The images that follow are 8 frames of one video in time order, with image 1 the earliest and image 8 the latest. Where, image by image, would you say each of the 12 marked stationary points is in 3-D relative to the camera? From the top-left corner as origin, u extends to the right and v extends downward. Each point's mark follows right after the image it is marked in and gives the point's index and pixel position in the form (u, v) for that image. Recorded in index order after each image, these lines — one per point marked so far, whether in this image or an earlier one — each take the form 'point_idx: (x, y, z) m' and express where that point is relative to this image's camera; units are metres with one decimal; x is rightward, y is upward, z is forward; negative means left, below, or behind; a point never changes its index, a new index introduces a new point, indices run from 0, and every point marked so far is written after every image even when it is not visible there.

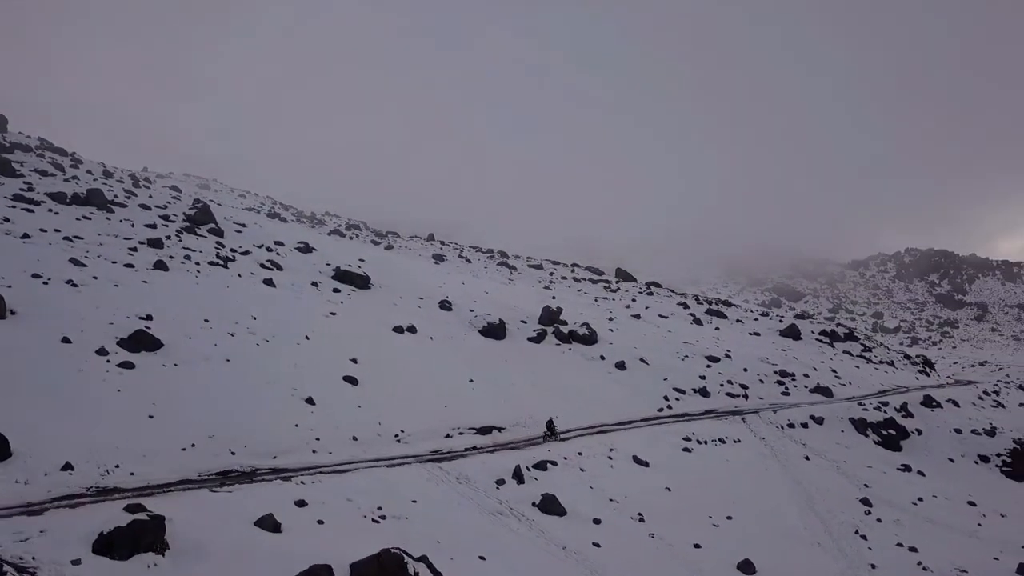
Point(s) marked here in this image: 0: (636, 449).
0: (+3.1, -4.0, +19.8) m
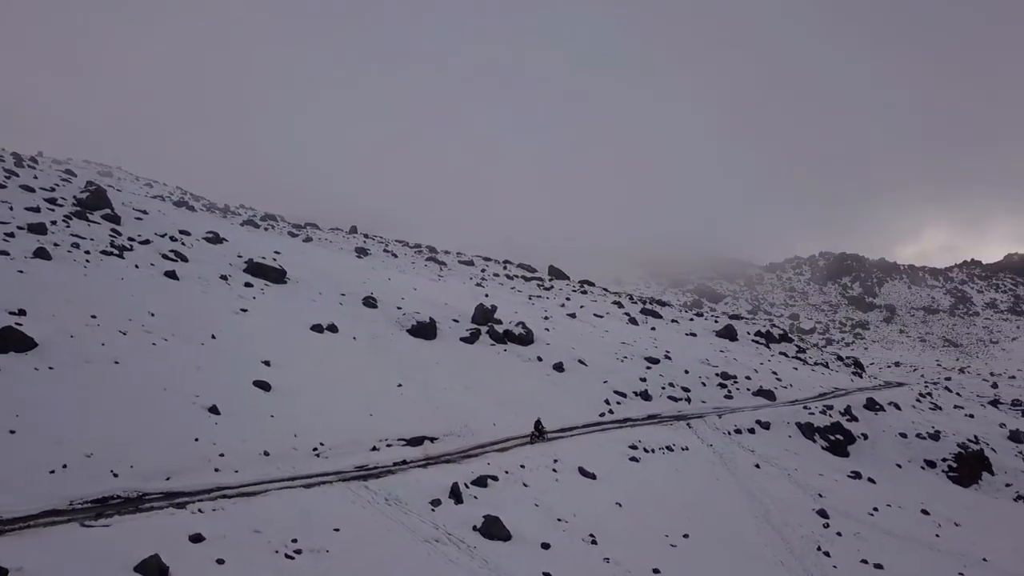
0: (+1.6, -3.9, +18.1) m
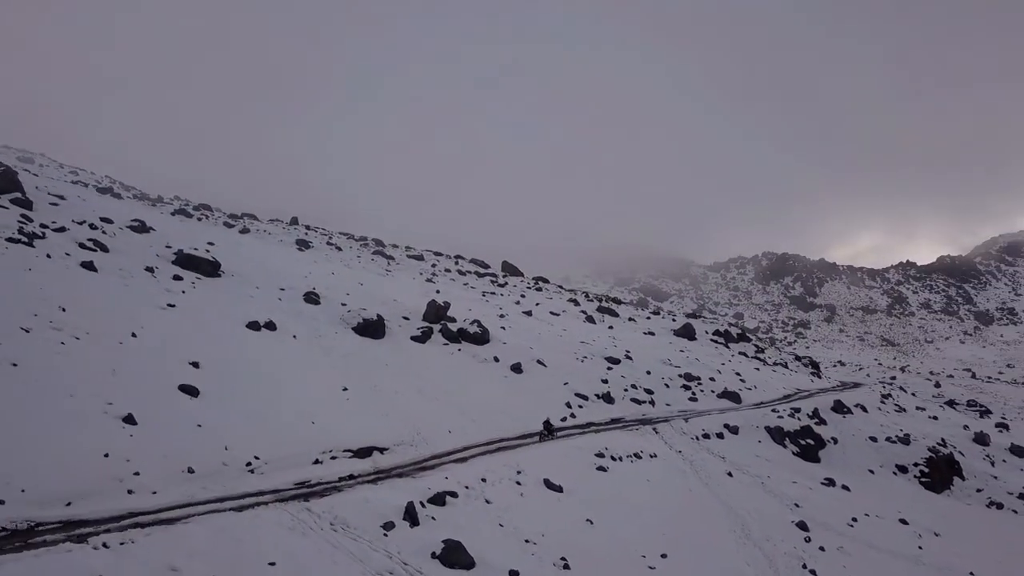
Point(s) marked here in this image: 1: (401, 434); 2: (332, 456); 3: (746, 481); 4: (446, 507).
0: (+0.7, -3.8, +16.6) m
1: (-2.4, -3.2, +17.4) m
2: (-3.5, -3.3, +15.5) m
3: (+5.6, -4.6, +19.1) m
4: (-1.1, -3.7, +13.5) m
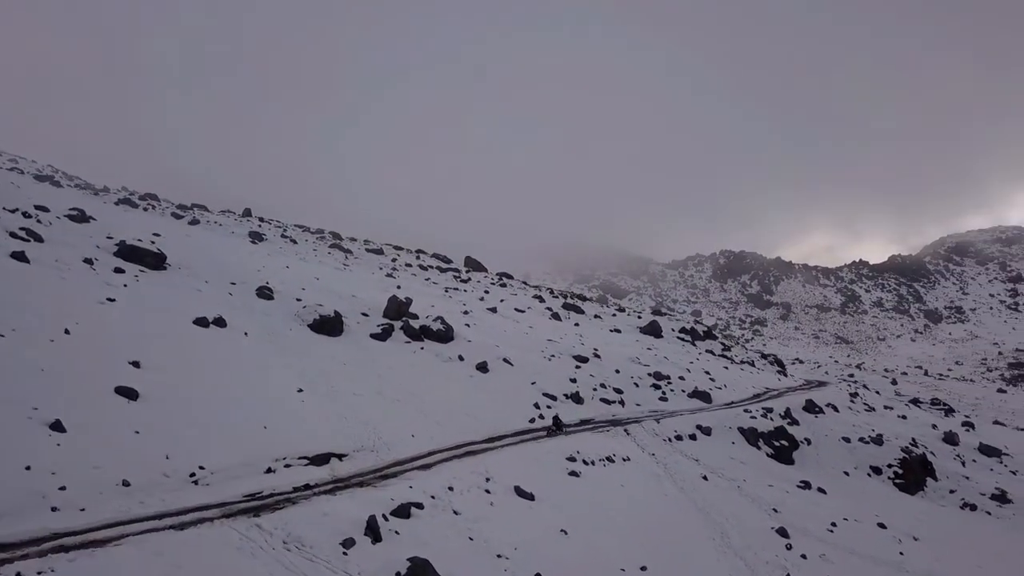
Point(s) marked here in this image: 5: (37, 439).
0: (+0.1, -3.7, +15.6) m
1: (-3.1, -3.1, +16.3) m
2: (-4.1, -3.1, +14.3) m
3: (+4.9, -4.5, +18.4) m
4: (-1.6, -3.6, +12.4) m
5: (-7.1, -2.3, +11.8) m
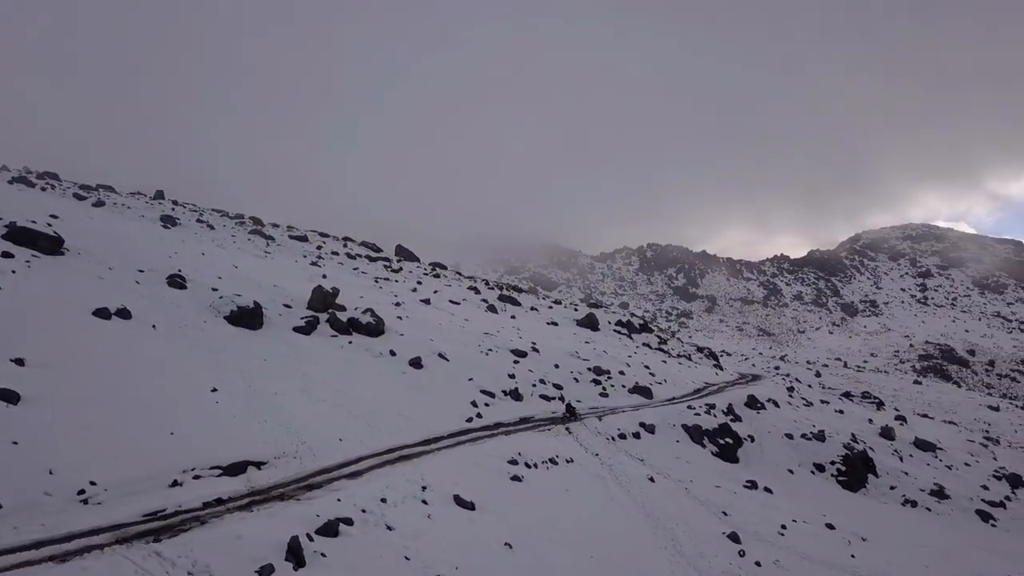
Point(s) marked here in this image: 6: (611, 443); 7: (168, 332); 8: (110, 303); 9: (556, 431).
0: (-1.0, -3.6, +14.3) m
1: (-4.3, -2.9, +14.7) m
2: (-5.0, -3.0, +12.6) m
3: (+3.5, -4.4, +17.5) m
4: (-2.4, -3.5, +11.0) m
5: (-7.8, -2.1, +9.9) m
6: (+2.4, -3.8, +19.3) m
7: (-8.0, -1.0, +18.4) m
8: (-9.5, -0.3, +18.8) m
9: (+1.1, -3.5, +19.3) m
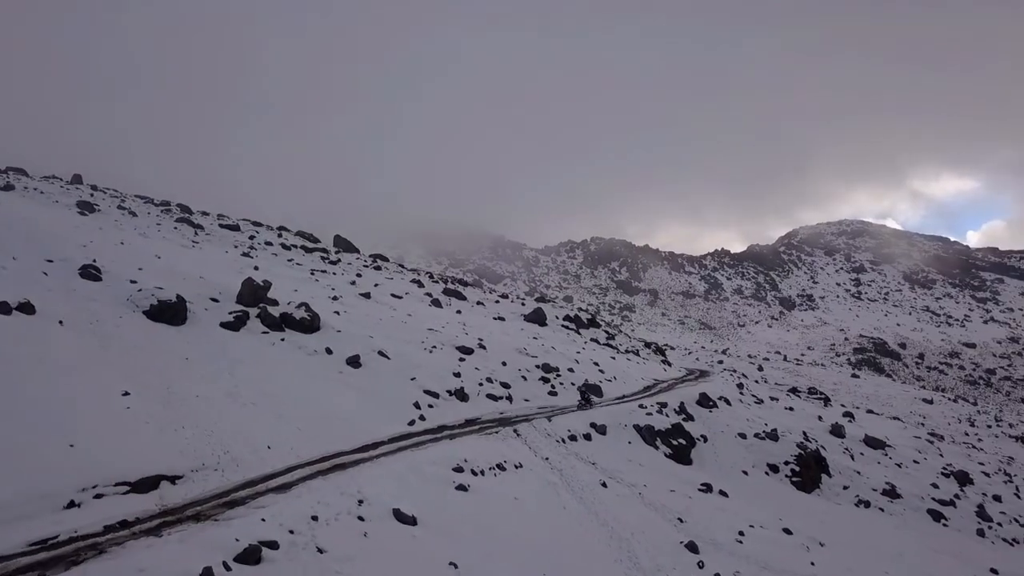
0: (-1.9, -3.5, +13.1) m
1: (-5.2, -2.8, +13.3) m
2: (-5.8, -2.9, +11.1) m
3: (+2.3, -4.3, +16.6) m
4: (-3.1, -3.4, +9.7) m
5: (-8.4, -2.0, +8.2) m
6: (+1.1, -3.7, +18.3) m
7: (-9.2, -0.8, +16.7) m
8: (-10.7, -0.2, +16.9) m
9: (-0.2, -3.4, +18.2) m
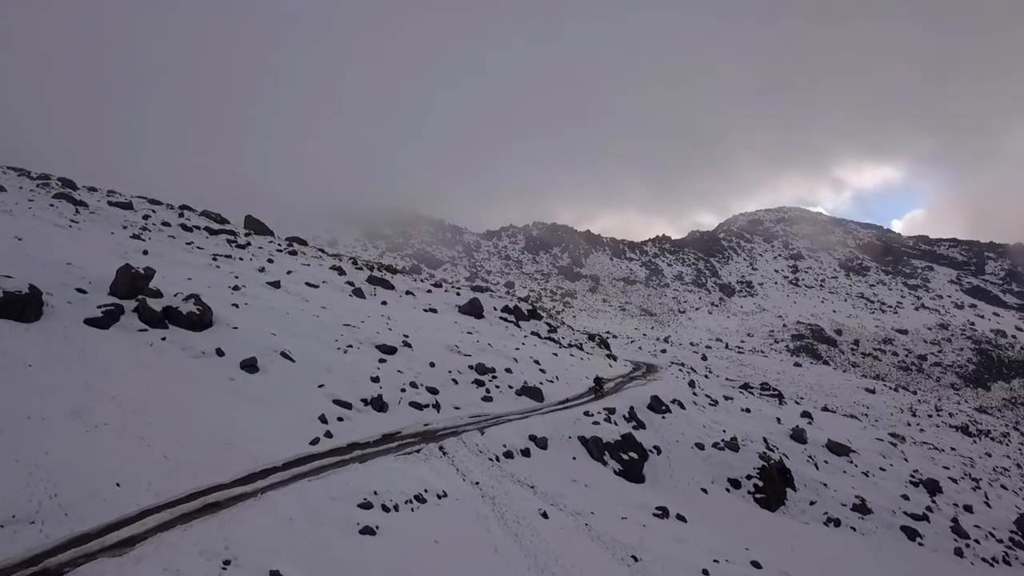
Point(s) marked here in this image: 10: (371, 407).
0: (-3.0, -3.4, +10.1) m
1: (-6.3, -2.7, +10.1) m
2: (-6.7, -2.8, +7.9) m
3: (+1.0, -4.1, +14.0) m
4: (-3.9, -3.4, +6.7) m
5: (-9.1, -2.0, +4.8) m
6: (-0.3, -3.5, +15.5) m
7: (-10.5, -0.7, +13.2) m
8: (-12.0, 0.0, +13.2) m
9: (-1.6, -3.2, +15.3) m
10: (-3.0, -2.5, +17.1) m
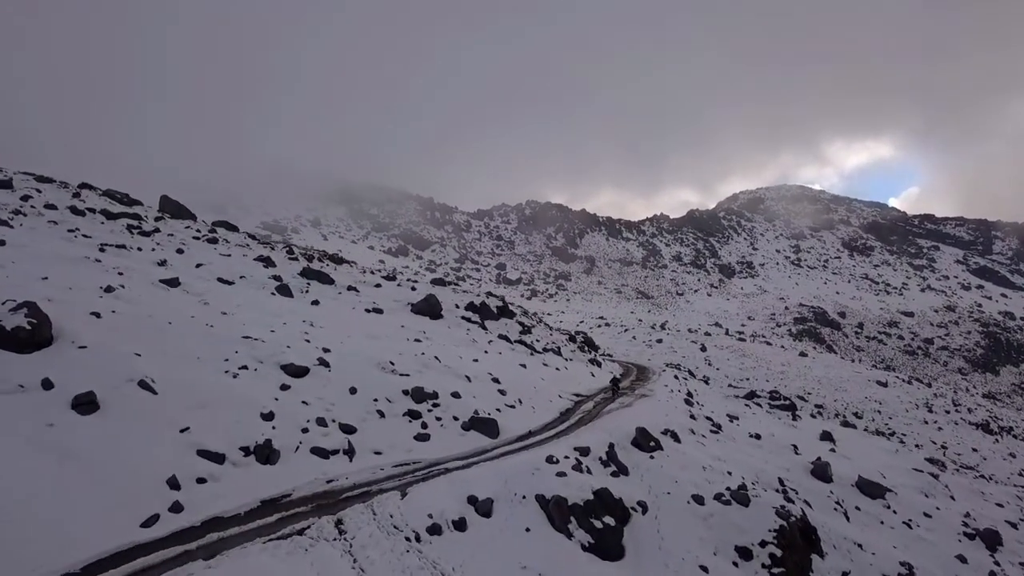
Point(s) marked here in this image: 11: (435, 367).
0: (-4.1, -3.7, +5.7) m
1: (-7.3, -3.0, +5.6) m
2: (-7.8, -3.2, +3.4) m
3: (-0.1, -4.4, +9.6) m
4: (-5.0, -3.8, +2.2) m
5: (-10.2, -2.5, +0.3) m
6: (-1.4, -3.7, +11.1) m
7: (-11.5, -0.9, +8.6) m
8: (-13.1, -0.2, +8.7) m
9: (-2.7, -3.4, +10.9) m
10: (-4.1, -2.7, +12.6) m
11: (-1.8, -1.8, +18.0) m
